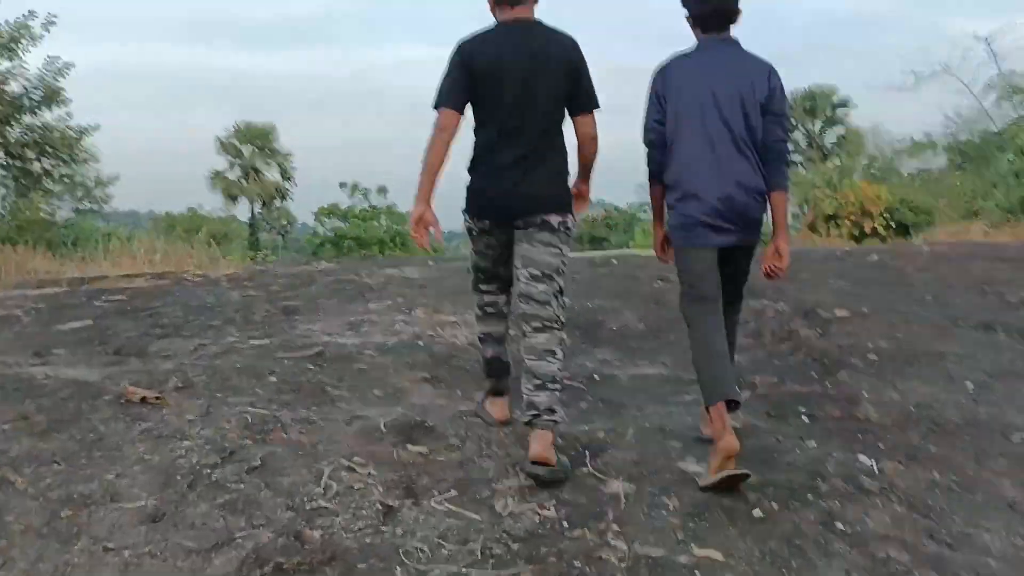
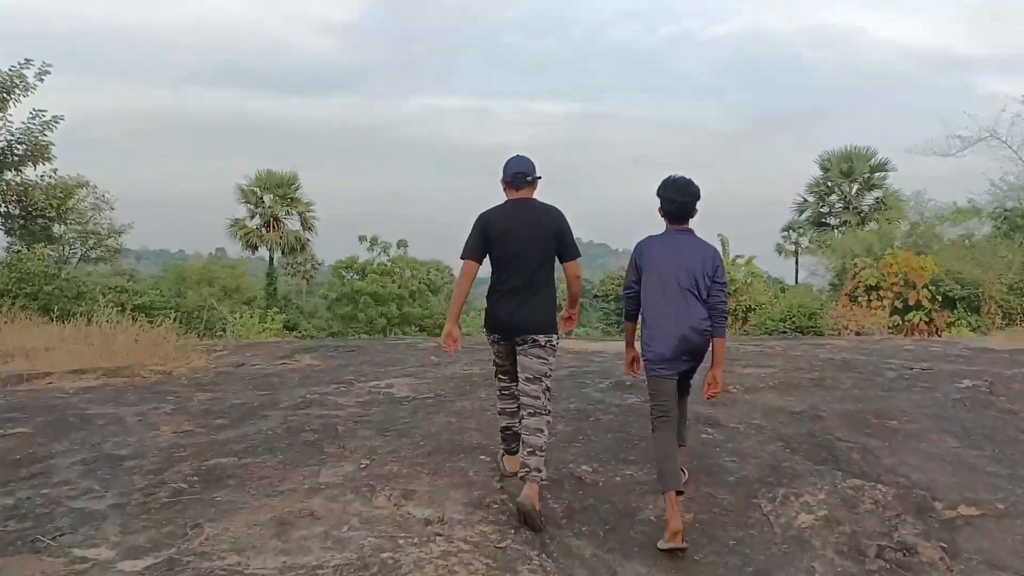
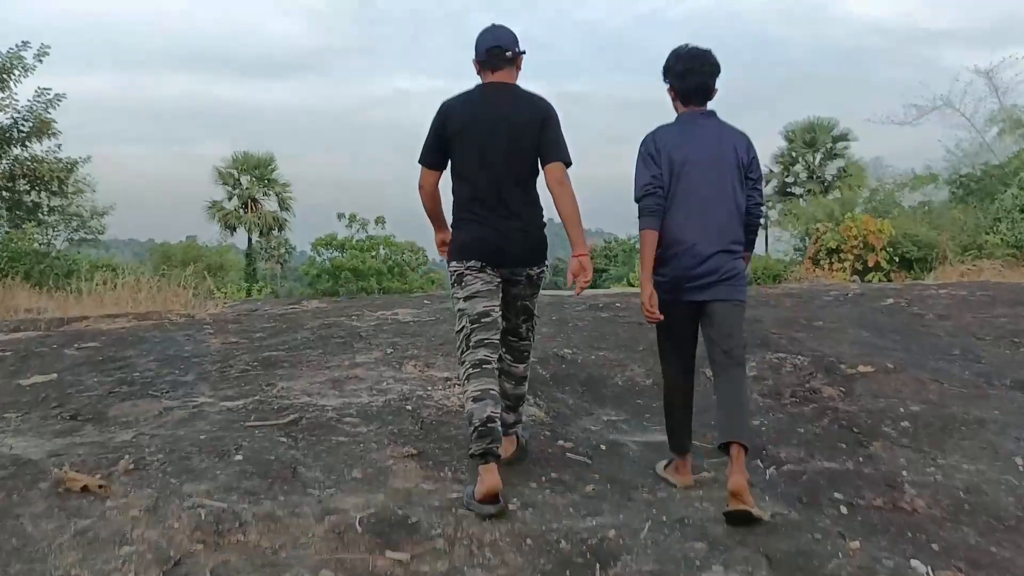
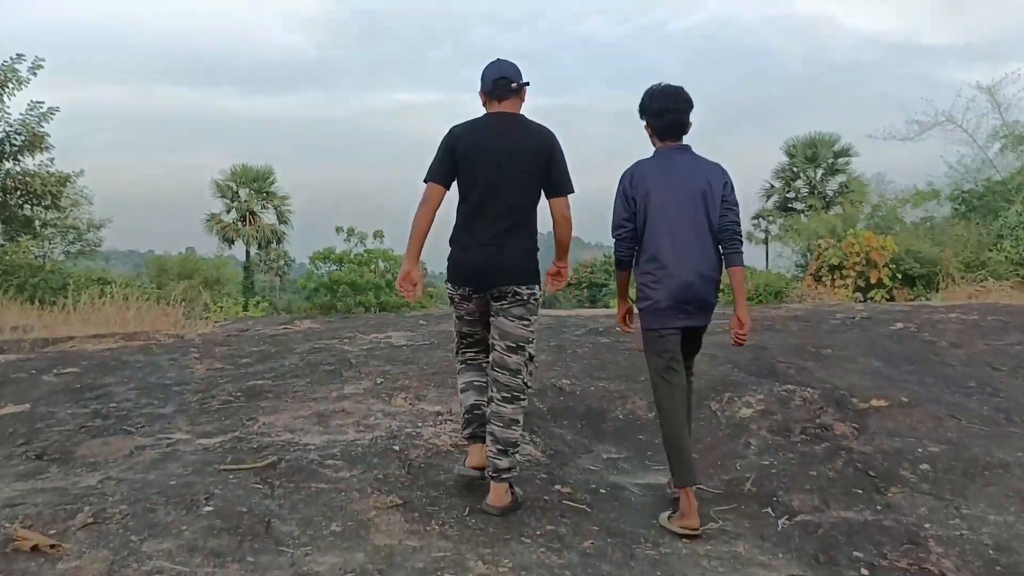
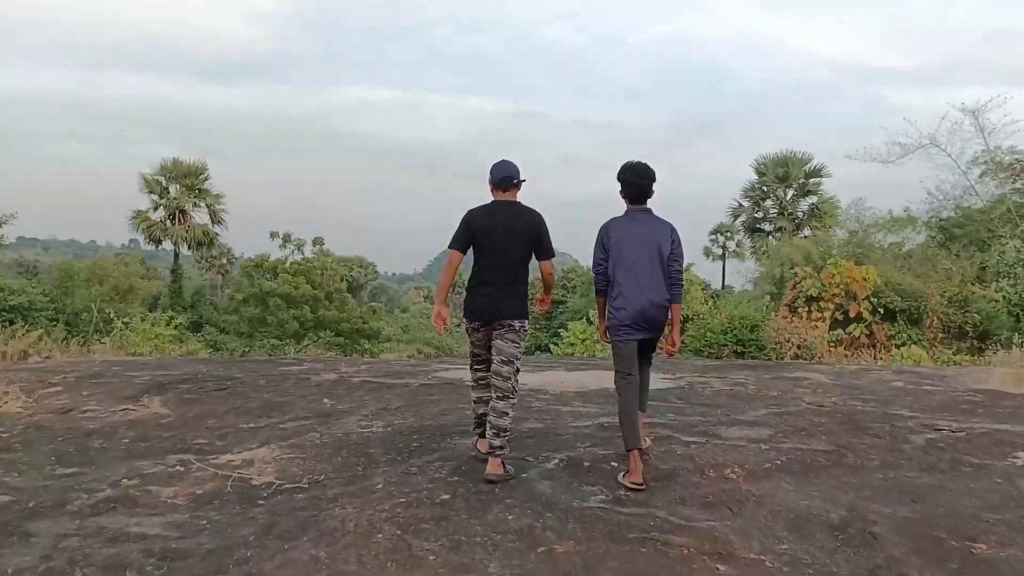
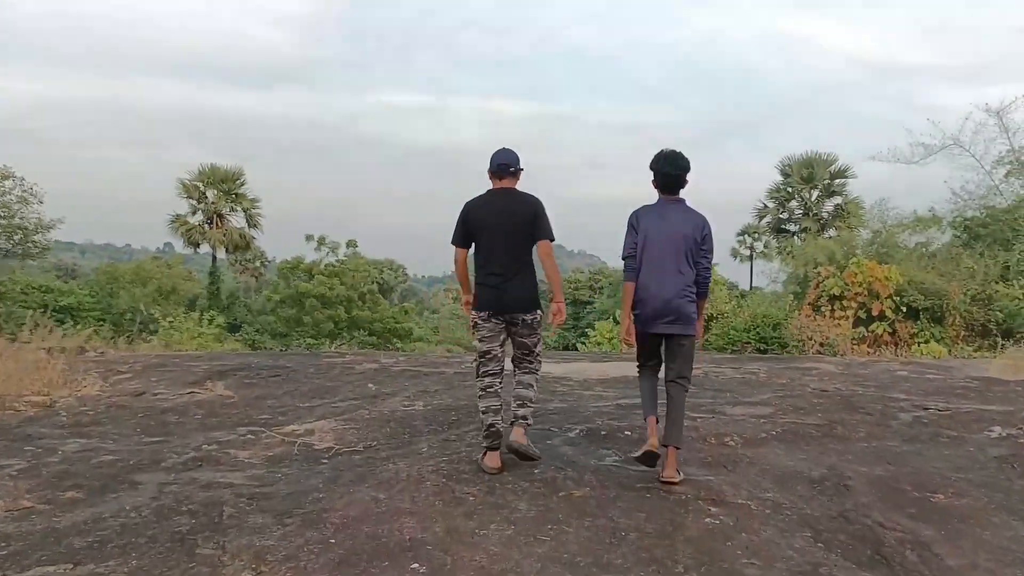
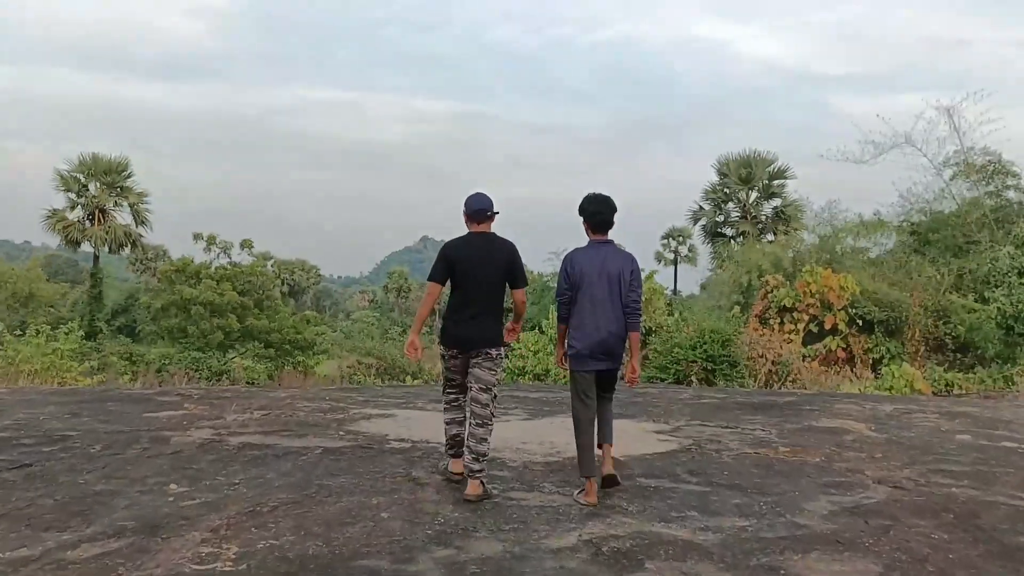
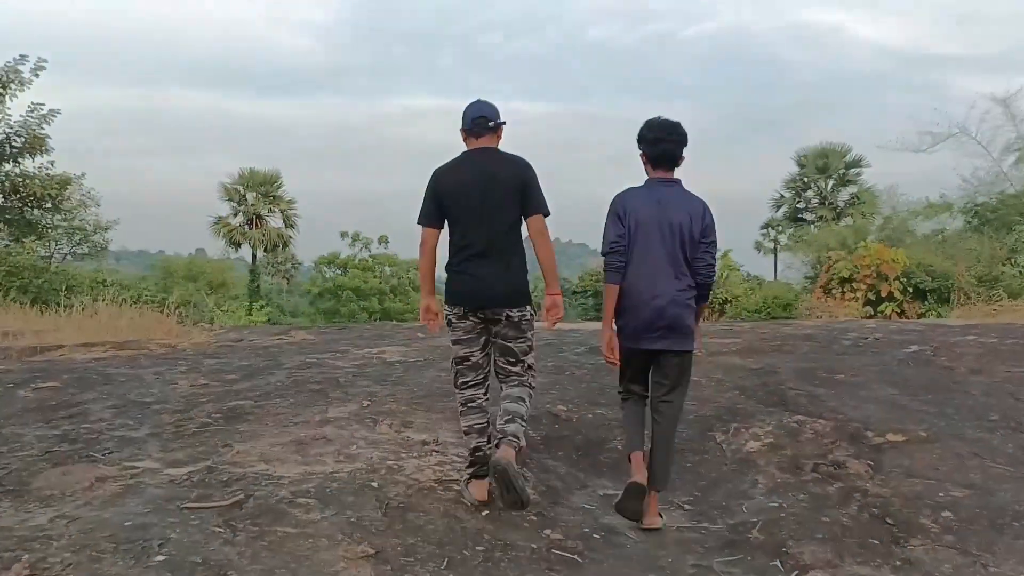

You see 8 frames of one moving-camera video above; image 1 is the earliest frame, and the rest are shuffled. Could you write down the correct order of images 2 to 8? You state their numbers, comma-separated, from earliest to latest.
3, 4, 8, 2, 6, 5, 7
